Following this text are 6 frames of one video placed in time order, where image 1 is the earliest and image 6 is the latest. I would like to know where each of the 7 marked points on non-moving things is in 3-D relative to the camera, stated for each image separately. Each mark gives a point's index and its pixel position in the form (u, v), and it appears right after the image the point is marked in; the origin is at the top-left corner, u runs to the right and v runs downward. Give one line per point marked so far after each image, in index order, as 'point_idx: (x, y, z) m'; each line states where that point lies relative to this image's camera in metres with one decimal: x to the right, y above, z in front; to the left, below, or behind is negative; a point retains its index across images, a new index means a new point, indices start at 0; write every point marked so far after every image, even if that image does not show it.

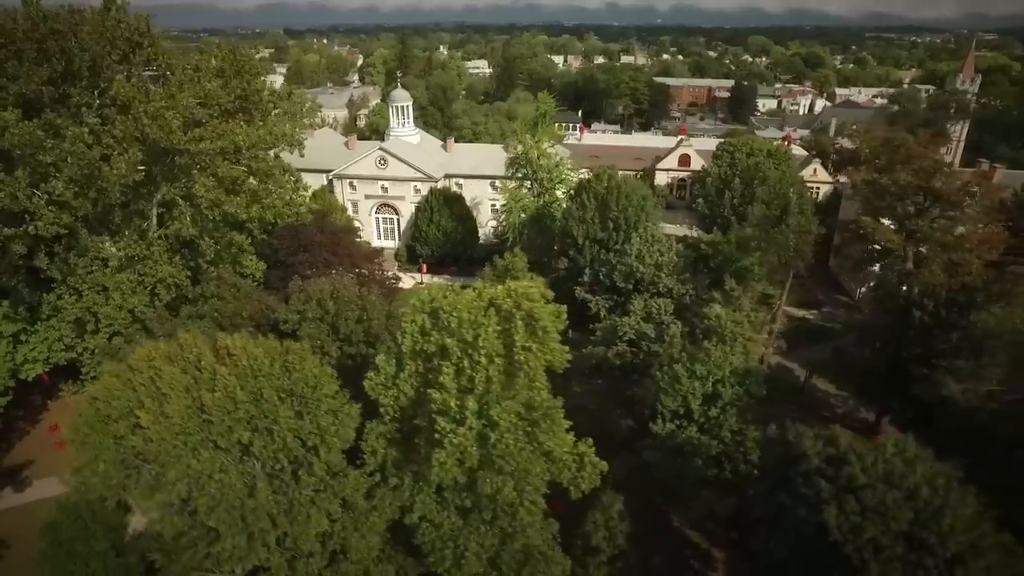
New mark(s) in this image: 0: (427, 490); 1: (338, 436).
0: (-1.7, -4.0, +12.4) m
1: (-3.9, -2.8, +12.3) m
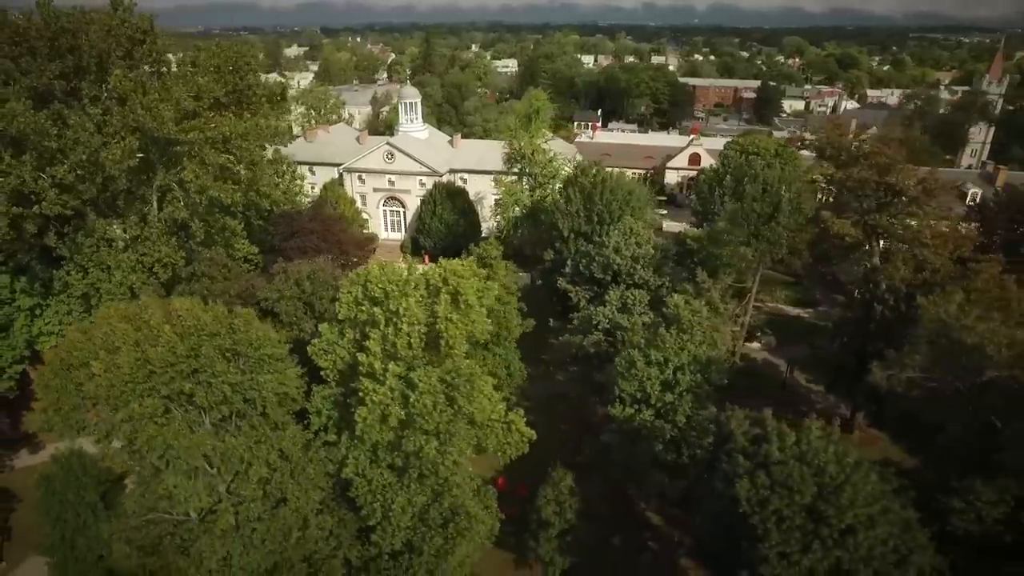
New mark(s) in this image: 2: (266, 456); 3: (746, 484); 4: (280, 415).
0: (-3.3, -3.5, +13.7) m
1: (-5.5, -2.2, +13.6) m
2: (-5.3, -3.5, +13.2) m
3: (+5.2, -4.4, +13.9) m
4: (-5.3, -2.8, +13.9) m
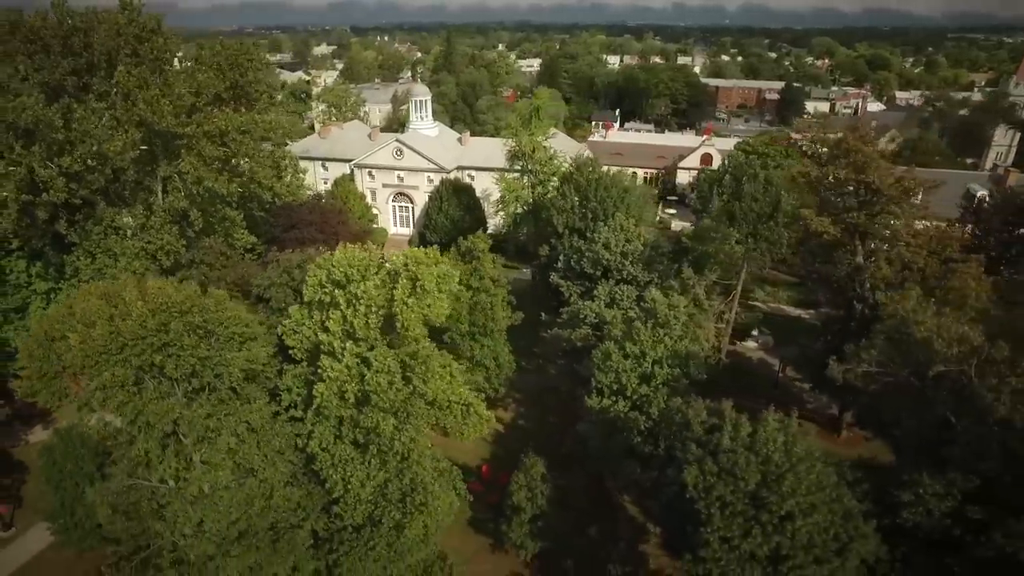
0: (-4.3, -3.1, +14.5) m
1: (-6.5, -1.8, +14.5) m
2: (-6.3, -3.1, +14.0) m
3: (+4.2, -4.2, +14.4) m
4: (-6.3, -2.4, +14.8) m
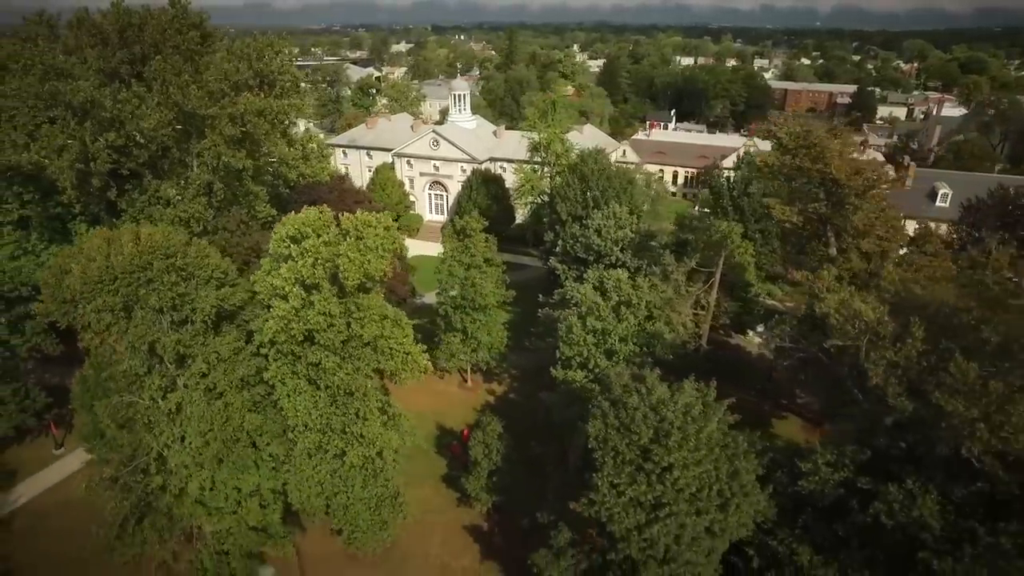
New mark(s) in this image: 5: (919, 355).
0: (-6.2, -1.9, +16.8) m
1: (-8.2, -0.5, +17.1) m
2: (-8.2, -1.8, +16.6) m
3: (+2.2, -3.5, +15.8) m
4: (-8.0, -1.1, +17.4) m
5: (+8.7, -1.4, +13.3) m
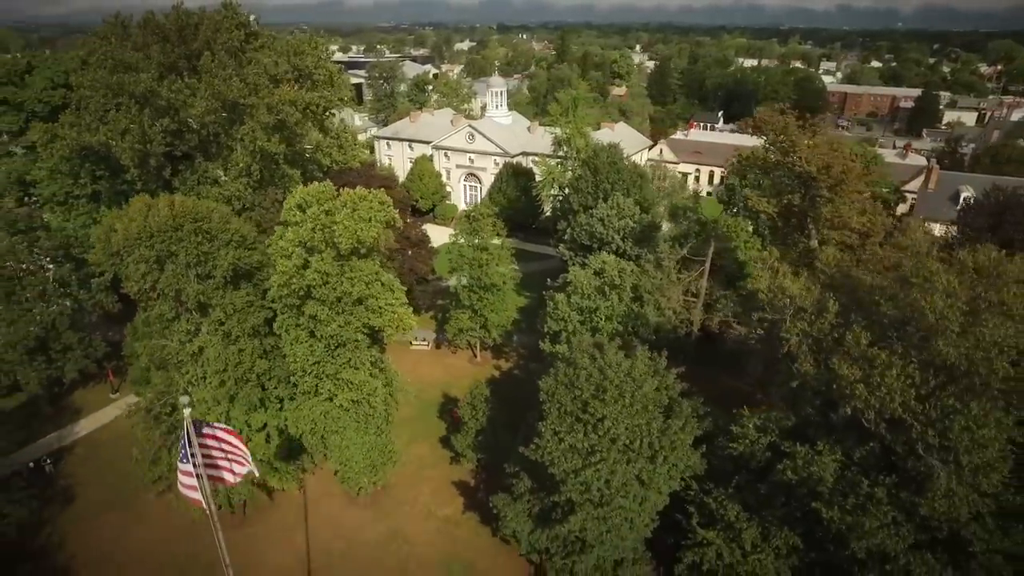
0: (-7.0, -0.8, +19.5) m
1: (-9.0, +0.7, +20.0) m
2: (-9.0, -0.6, +19.5) m
3: (+1.2, -2.7, +17.7) m
4: (-8.8, +0.1, +20.2) m
5: (+7.4, -0.9, +14.6) m
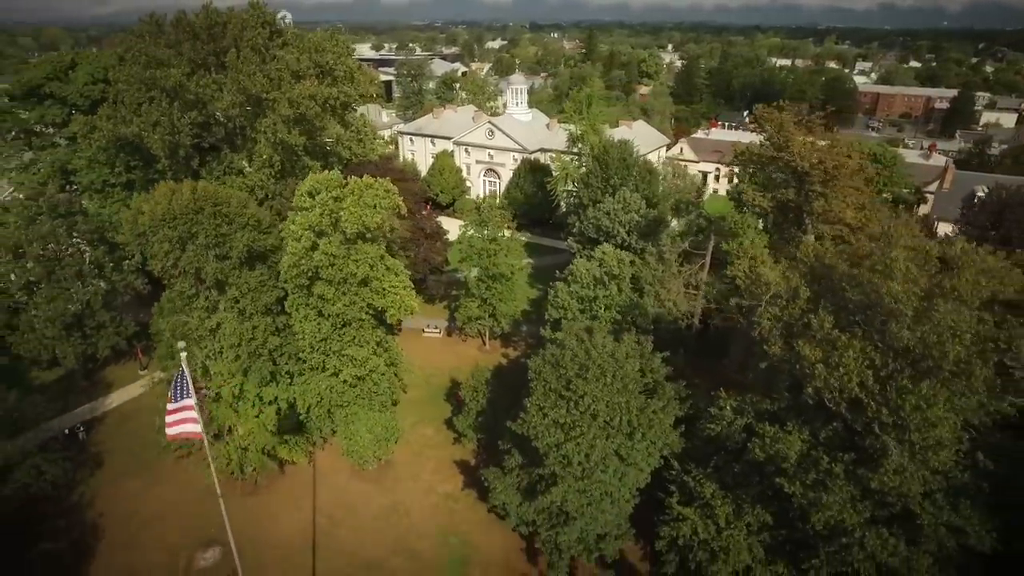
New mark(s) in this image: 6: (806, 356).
0: (-7.2, -0.2, +20.9) m
1: (-9.1, +1.4, +21.4) m
2: (-9.2, +0.1, +20.9) m
3: (+0.9, -2.2, +18.6) m
4: (-8.8, +0.8, +21.6) m
5: (+7.0, -0.6, +15.2) m
6: (+6.7, -1.6, +14.2) m
